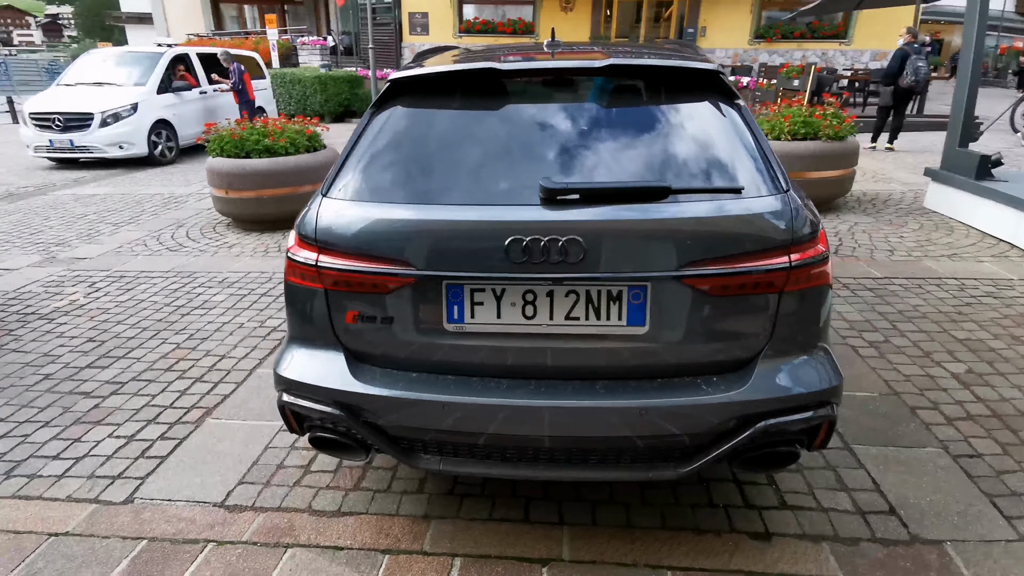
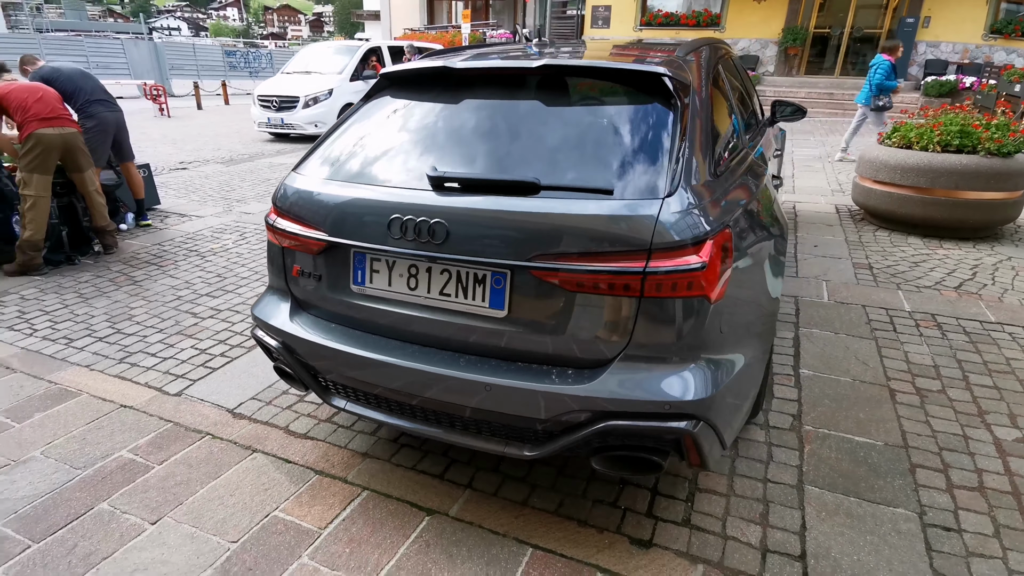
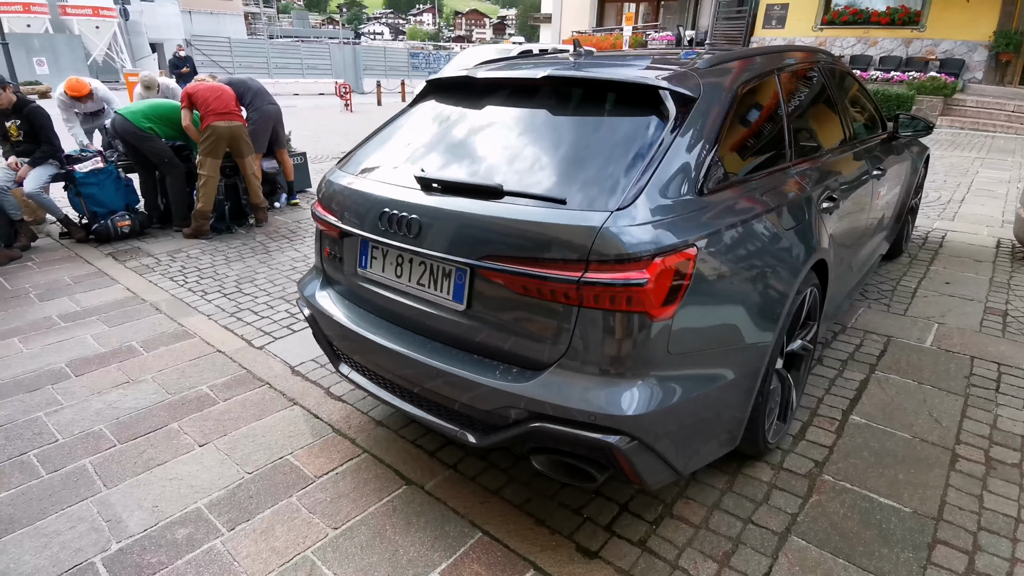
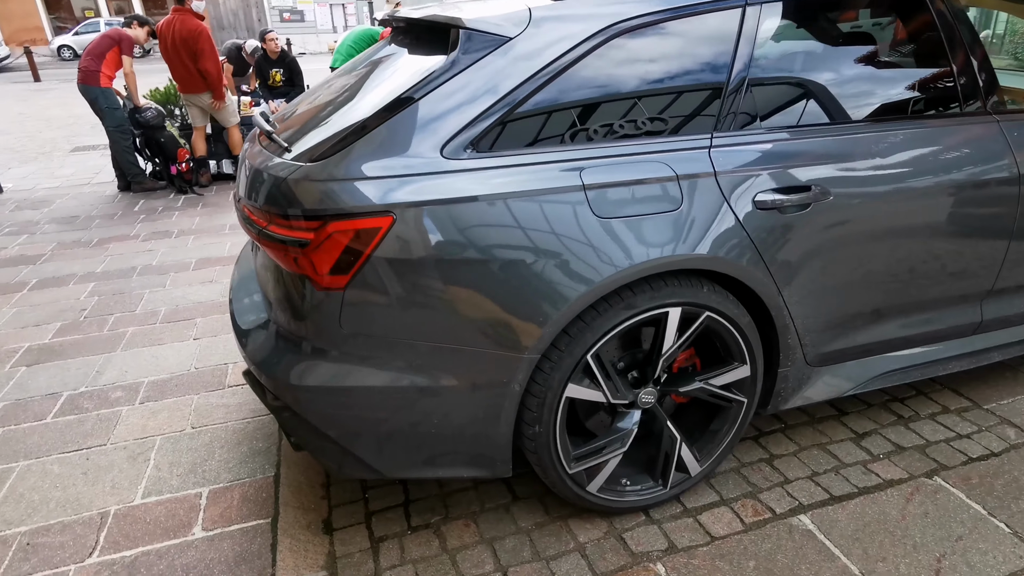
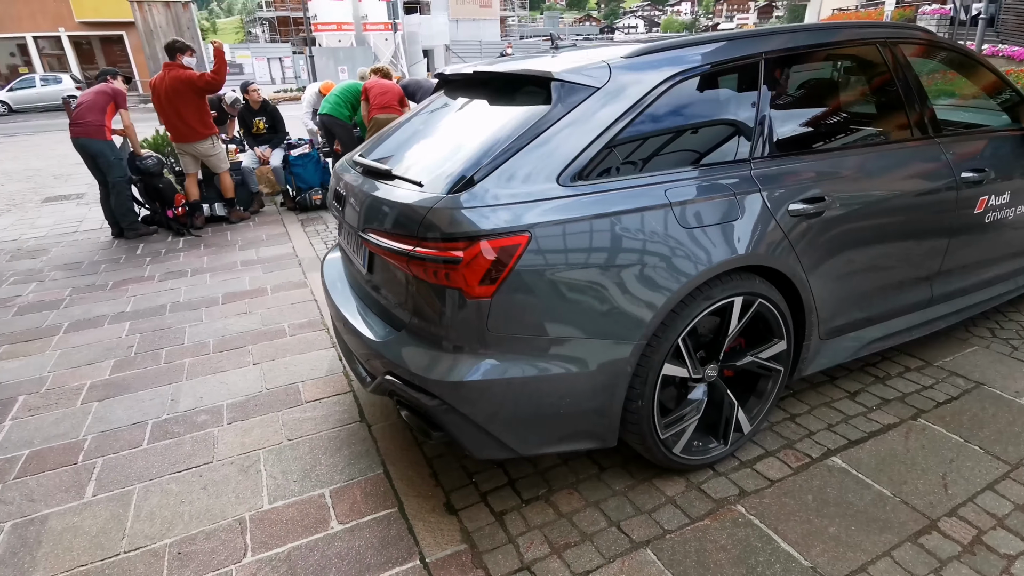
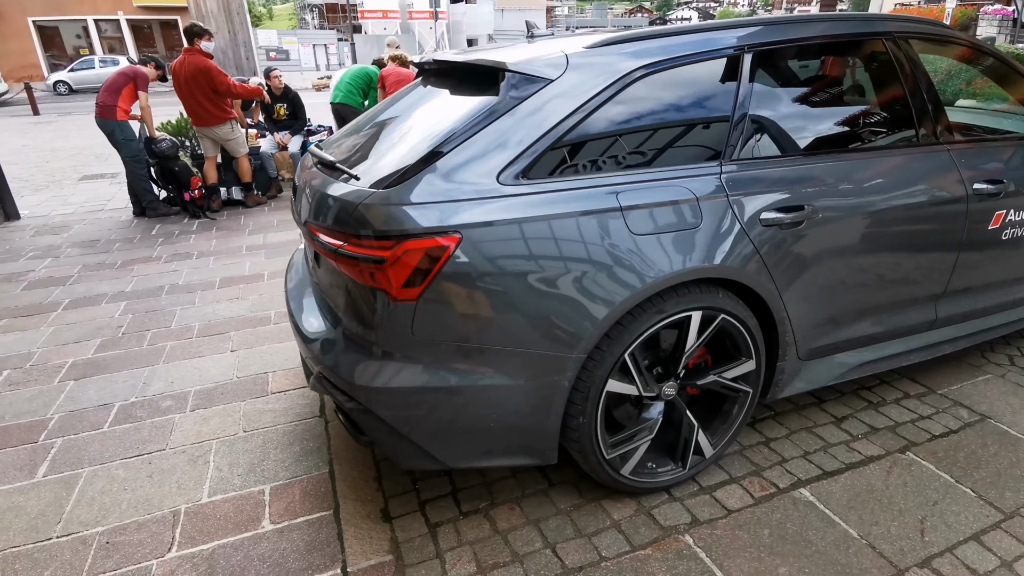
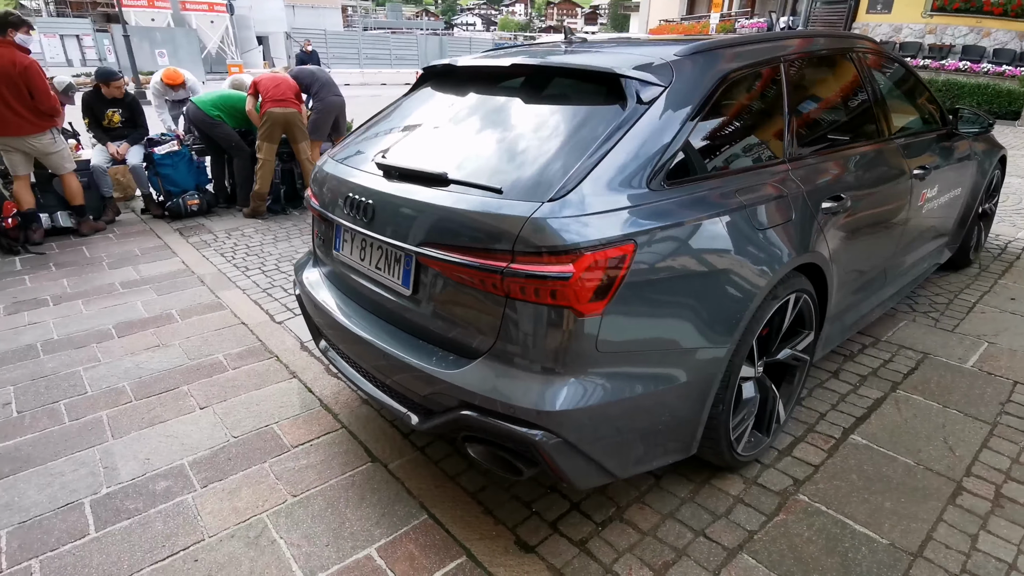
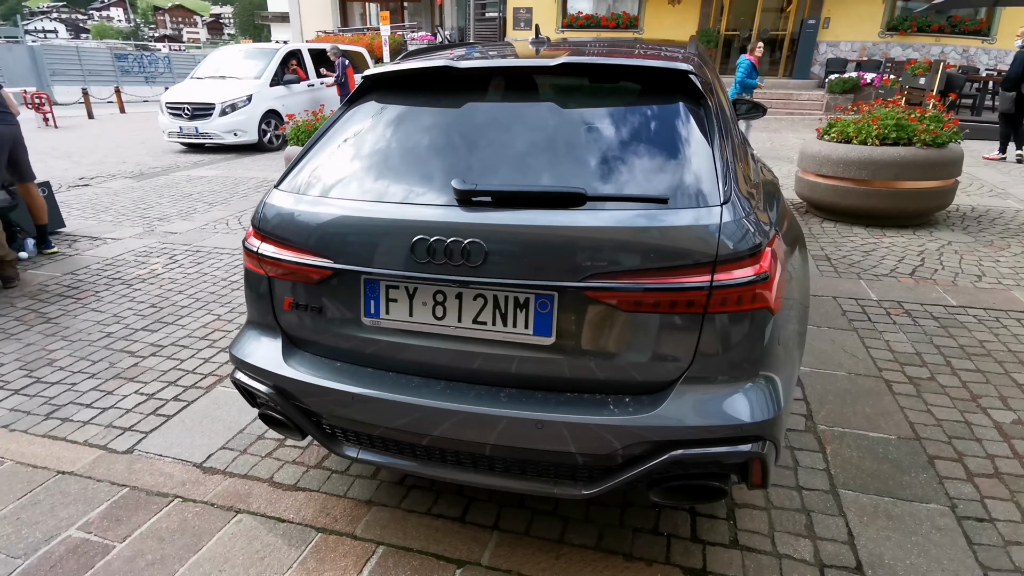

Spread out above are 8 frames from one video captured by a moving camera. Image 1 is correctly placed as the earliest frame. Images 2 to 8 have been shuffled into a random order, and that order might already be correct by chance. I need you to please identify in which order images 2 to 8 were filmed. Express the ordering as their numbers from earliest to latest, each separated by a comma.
8, 2, 3, 7, 5, 6, 4
